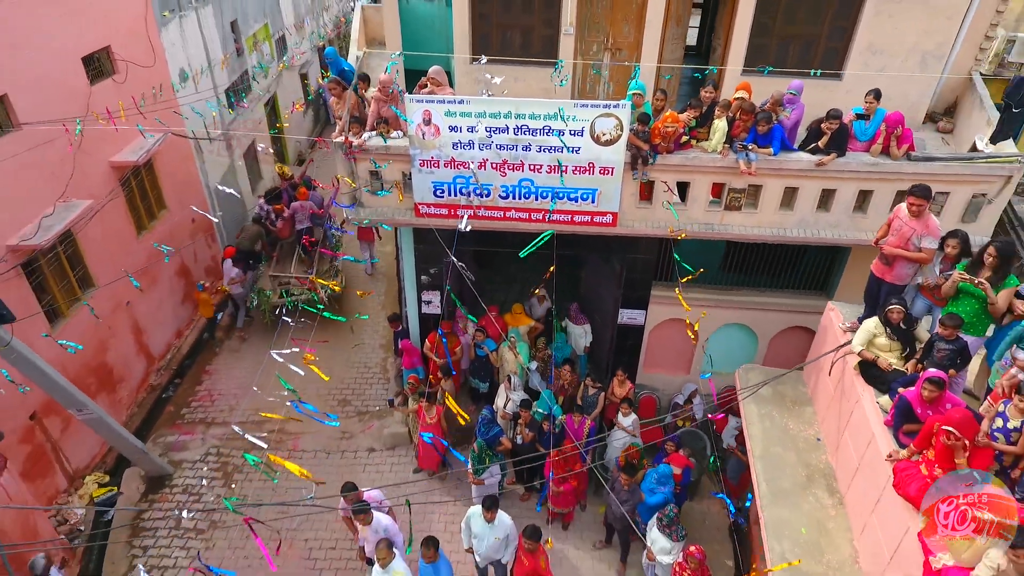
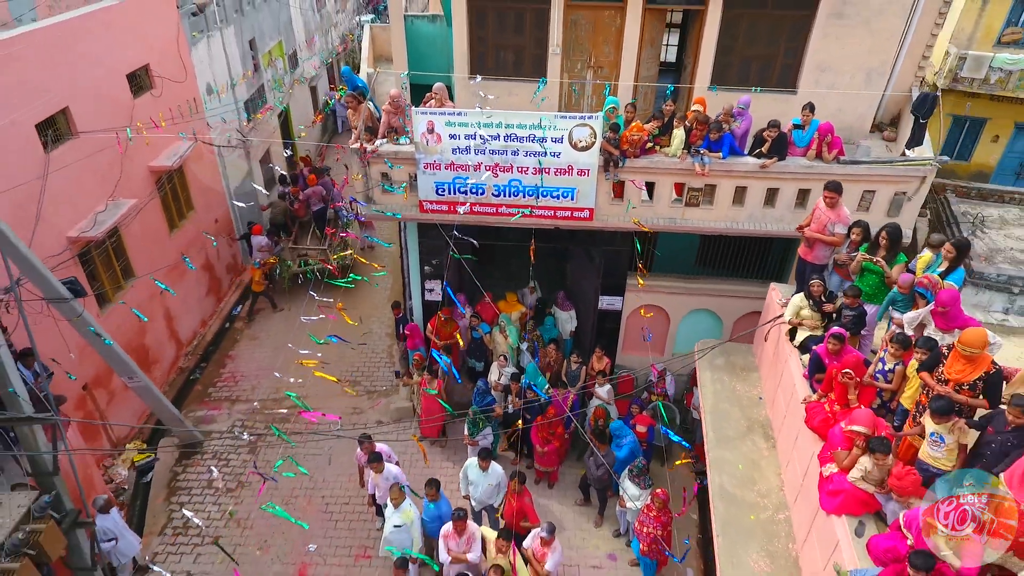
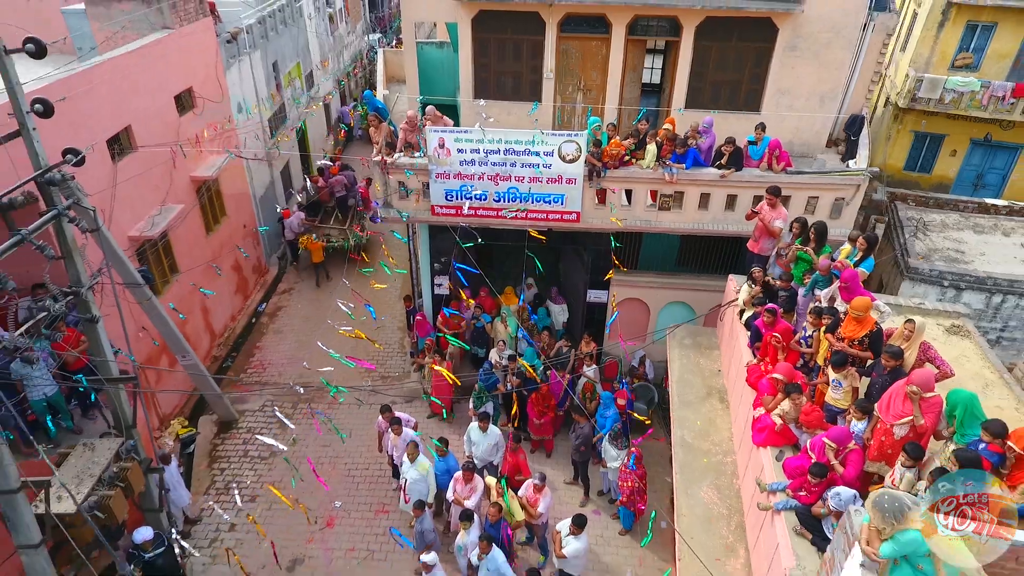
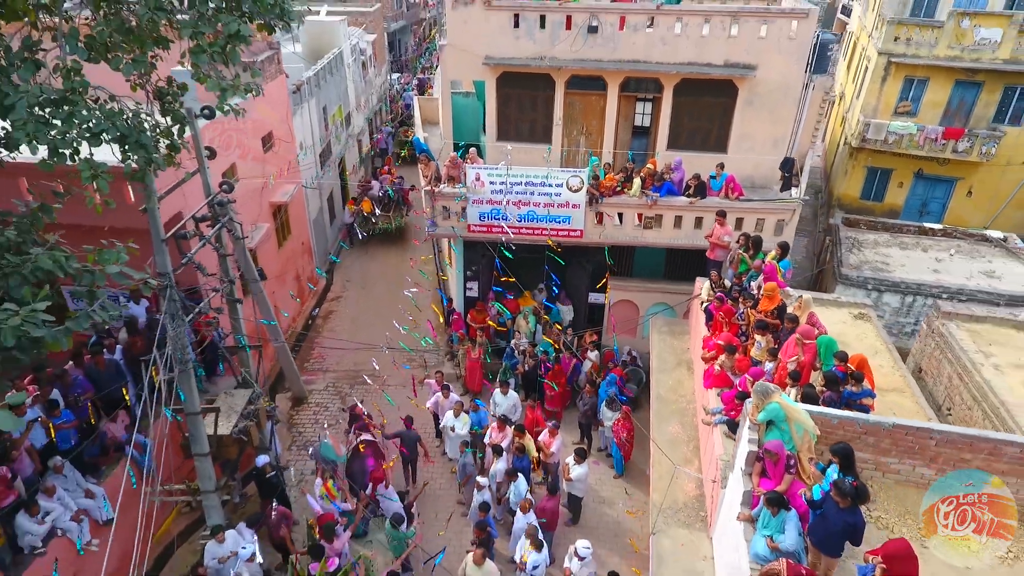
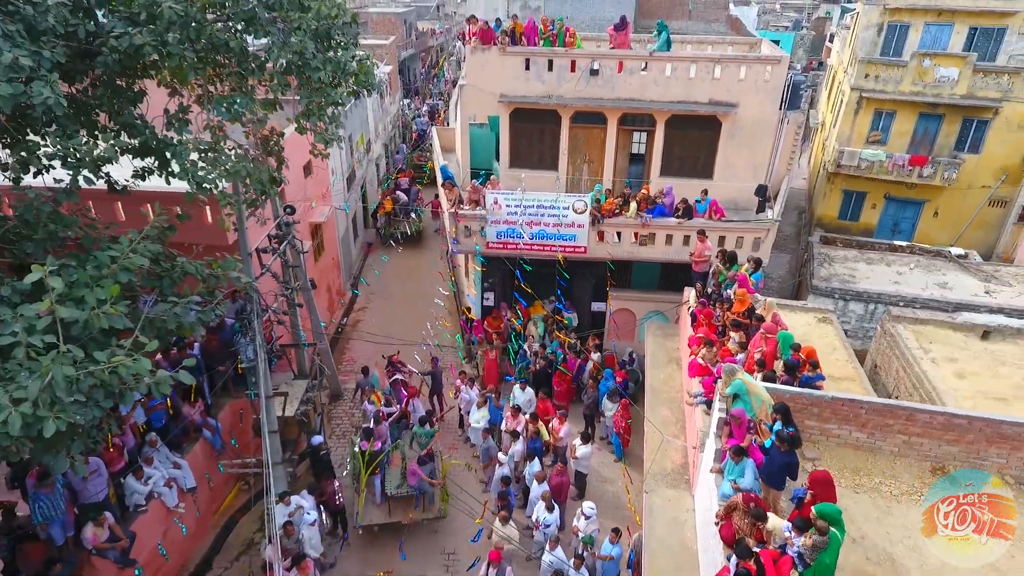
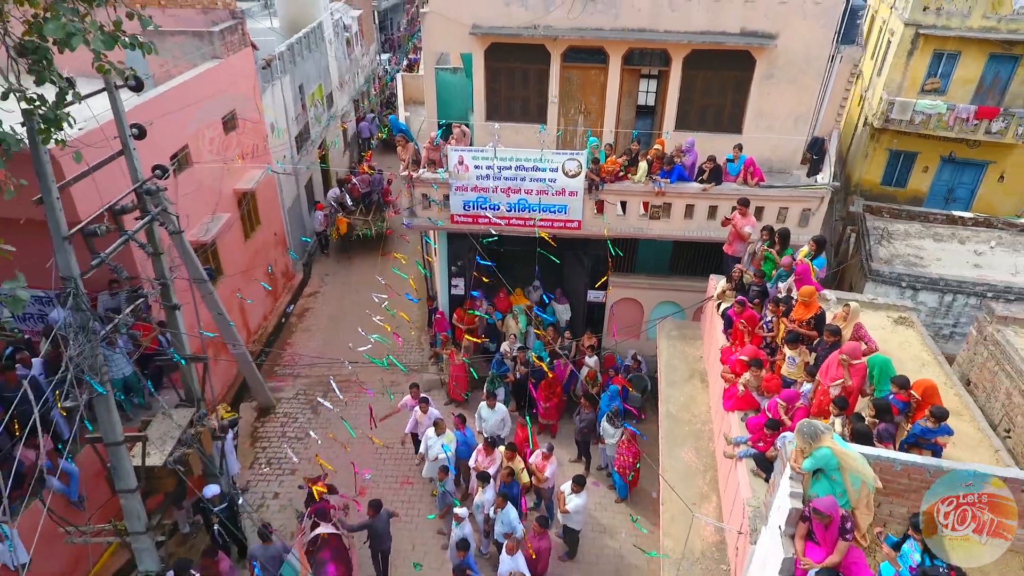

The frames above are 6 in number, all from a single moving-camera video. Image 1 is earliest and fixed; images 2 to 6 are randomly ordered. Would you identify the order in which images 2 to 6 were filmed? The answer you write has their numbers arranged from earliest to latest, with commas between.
2, 3, 6, 4, 5
